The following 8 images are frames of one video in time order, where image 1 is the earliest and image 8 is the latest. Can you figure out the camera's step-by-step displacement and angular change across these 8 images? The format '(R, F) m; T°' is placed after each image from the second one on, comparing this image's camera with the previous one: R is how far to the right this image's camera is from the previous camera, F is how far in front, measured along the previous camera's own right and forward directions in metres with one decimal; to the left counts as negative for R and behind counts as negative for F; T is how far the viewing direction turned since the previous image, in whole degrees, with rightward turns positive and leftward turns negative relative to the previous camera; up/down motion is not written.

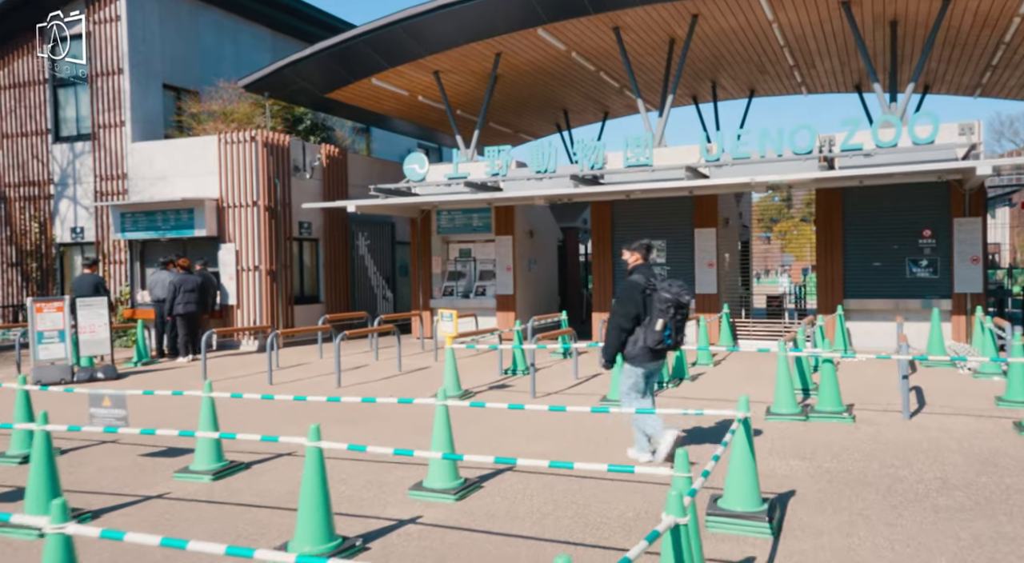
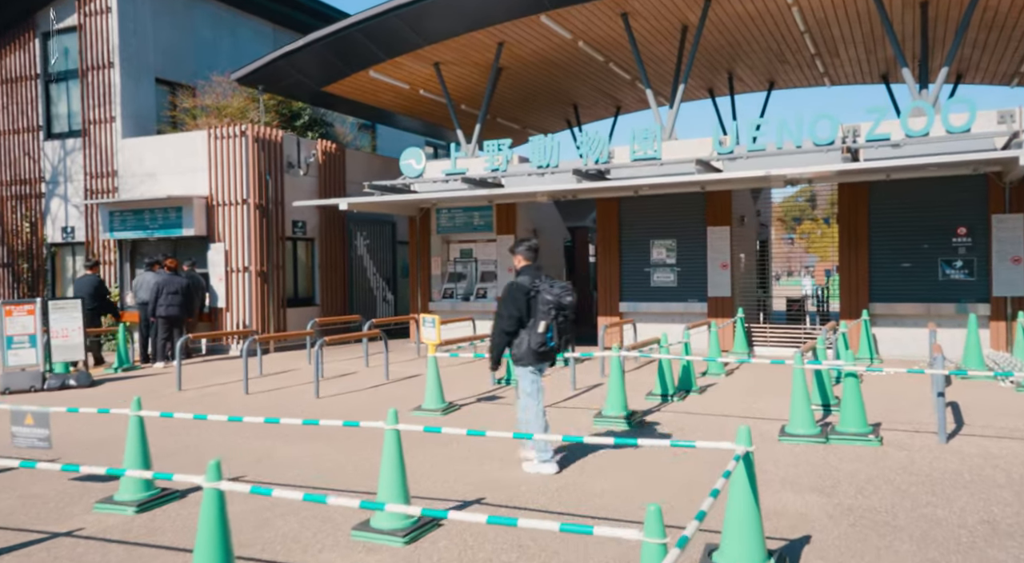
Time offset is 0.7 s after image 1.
(+0.4, +0.9) m; -1°
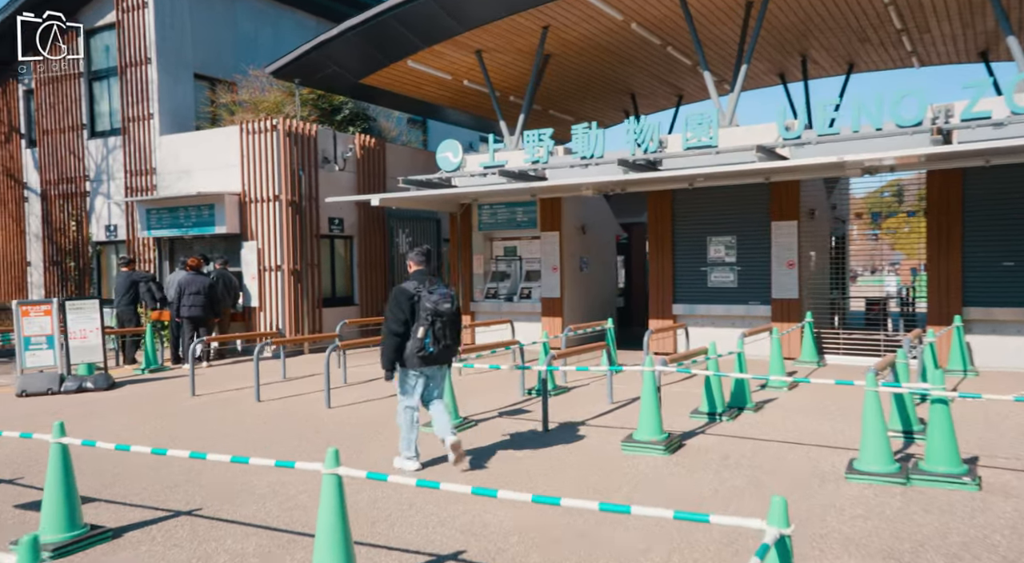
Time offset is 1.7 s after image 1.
(+0.5, +1.2) m; -5°
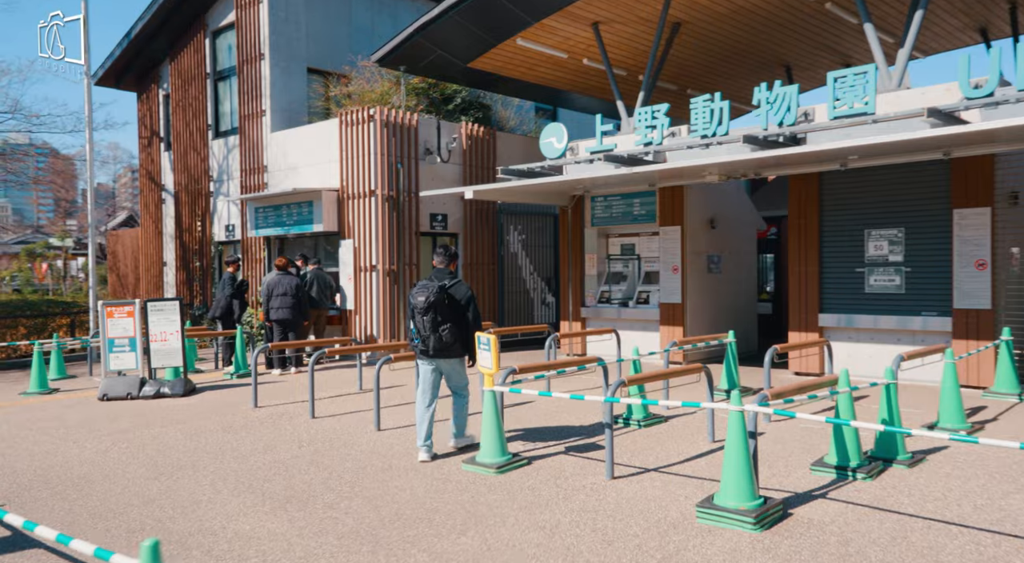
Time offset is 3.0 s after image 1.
(+0.7, +1.8) m; -11°
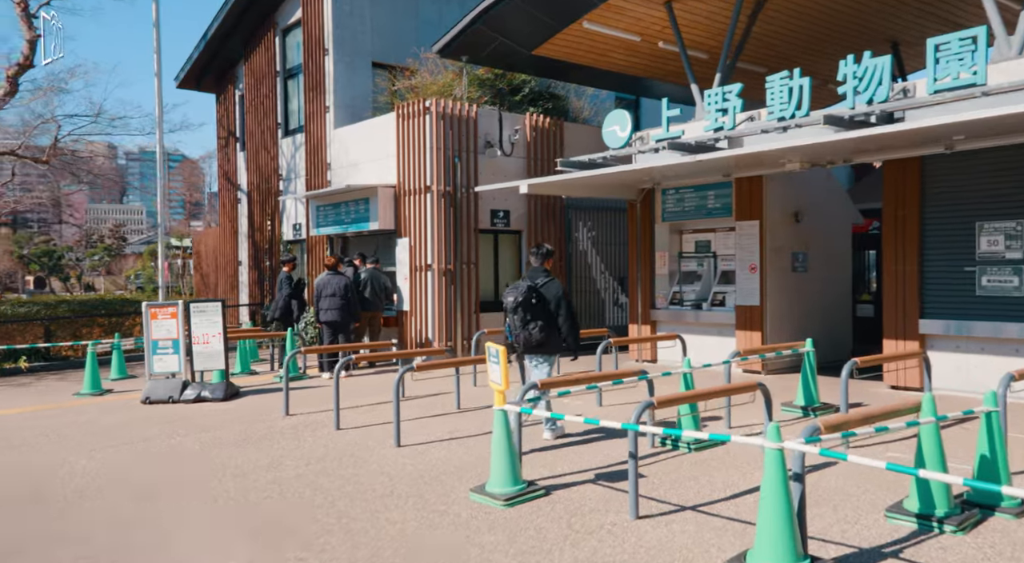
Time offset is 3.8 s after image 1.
(+0.6, +1.0) m; -7°
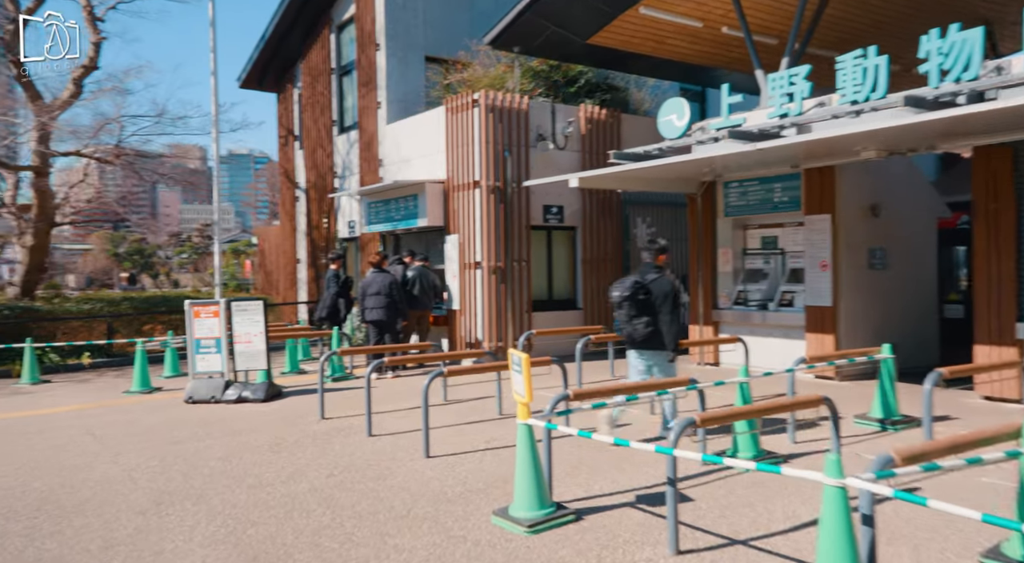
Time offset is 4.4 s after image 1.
(+0.3, +0.6) m; -5°
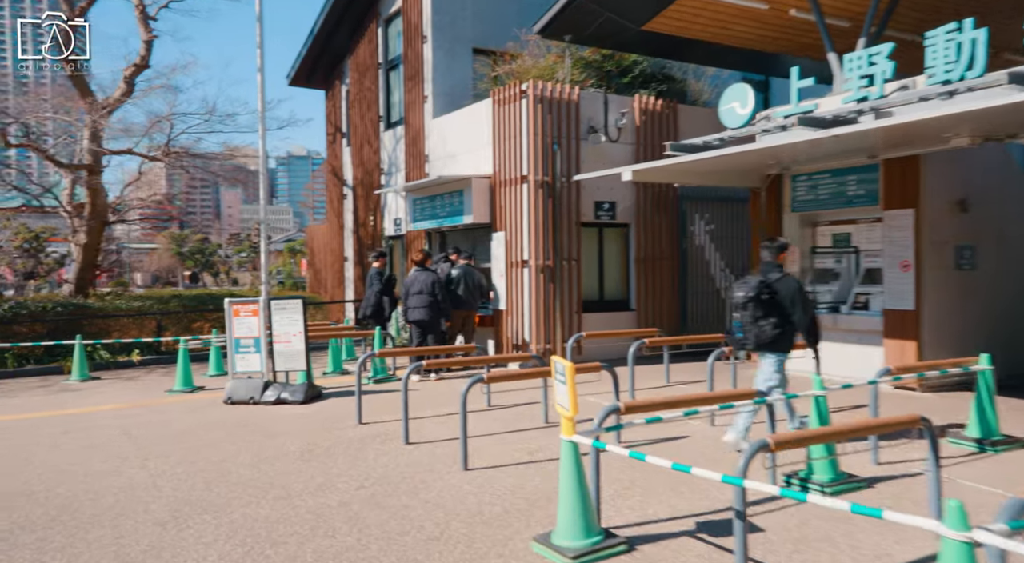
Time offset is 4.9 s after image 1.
(0.0, +0.6) m; -4°
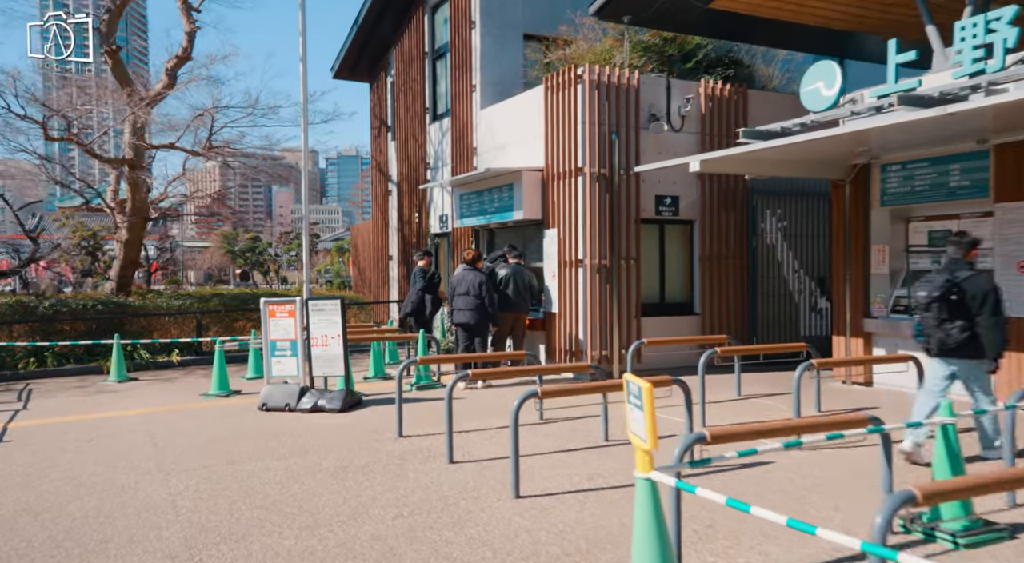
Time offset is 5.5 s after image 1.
(-0.1, +0.8) m; -3°
